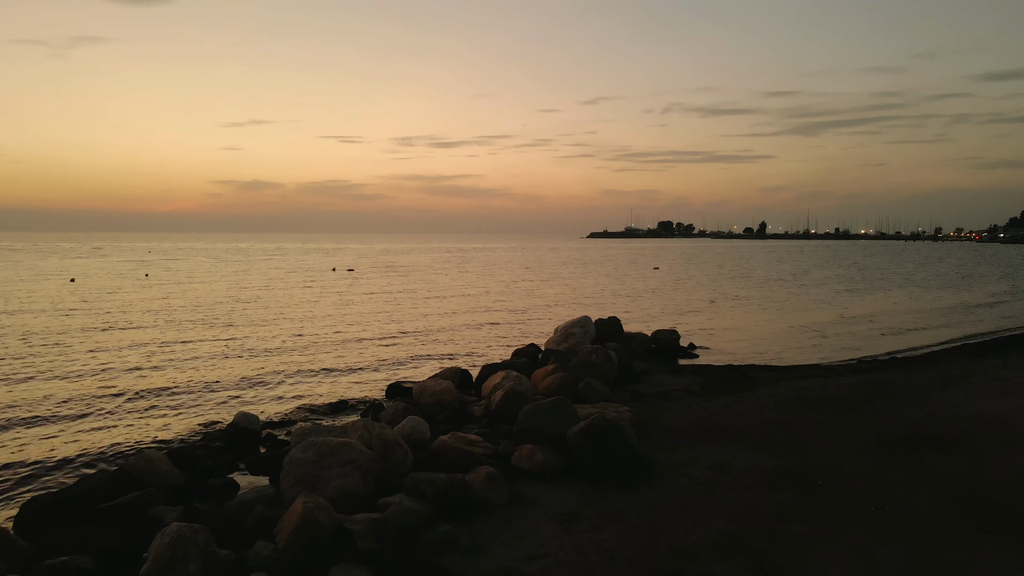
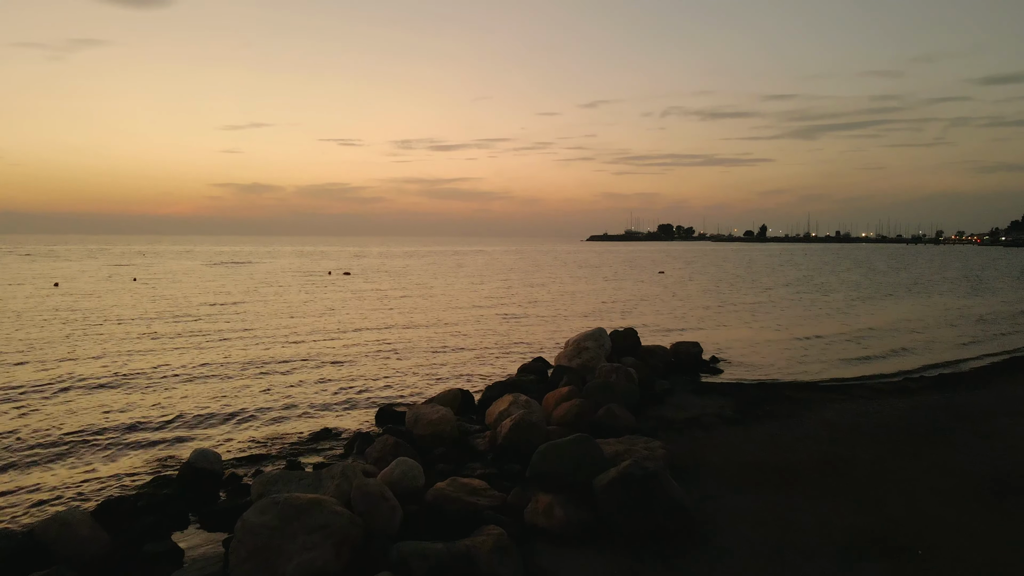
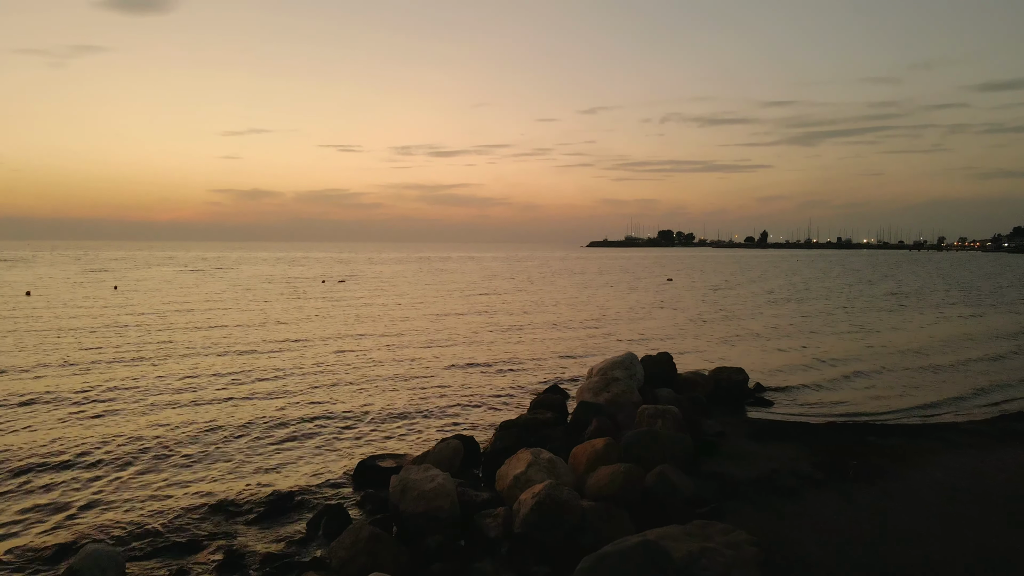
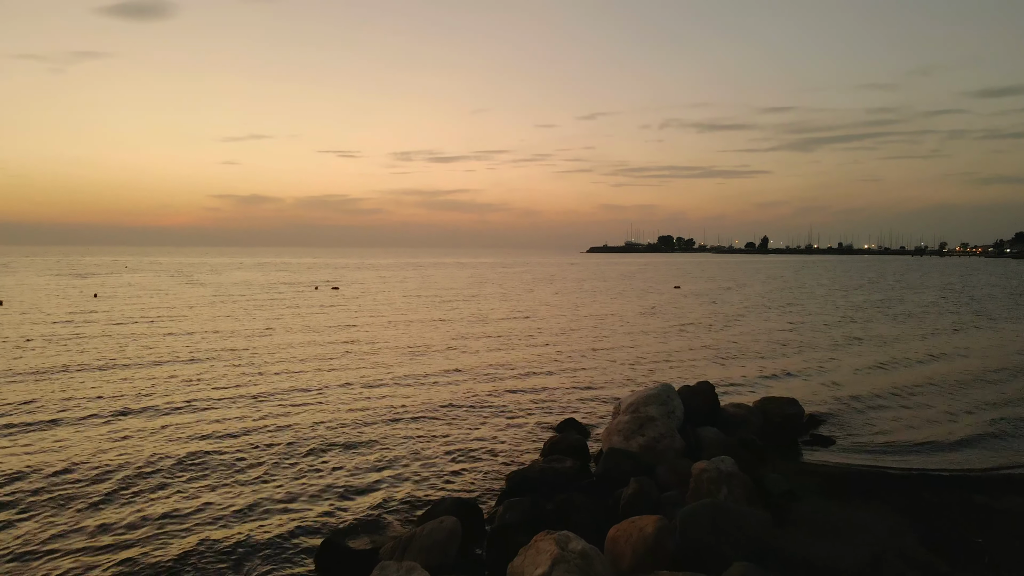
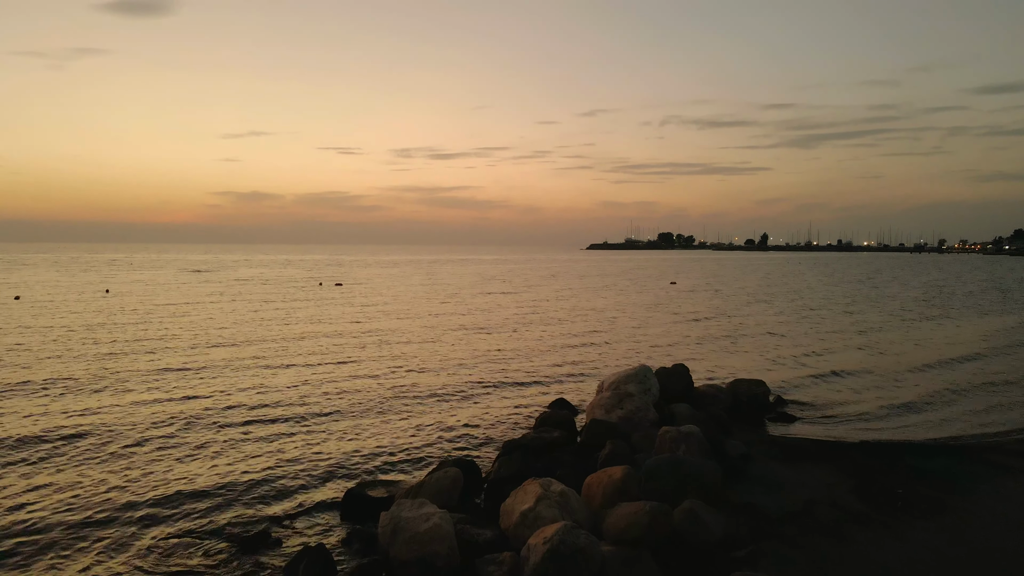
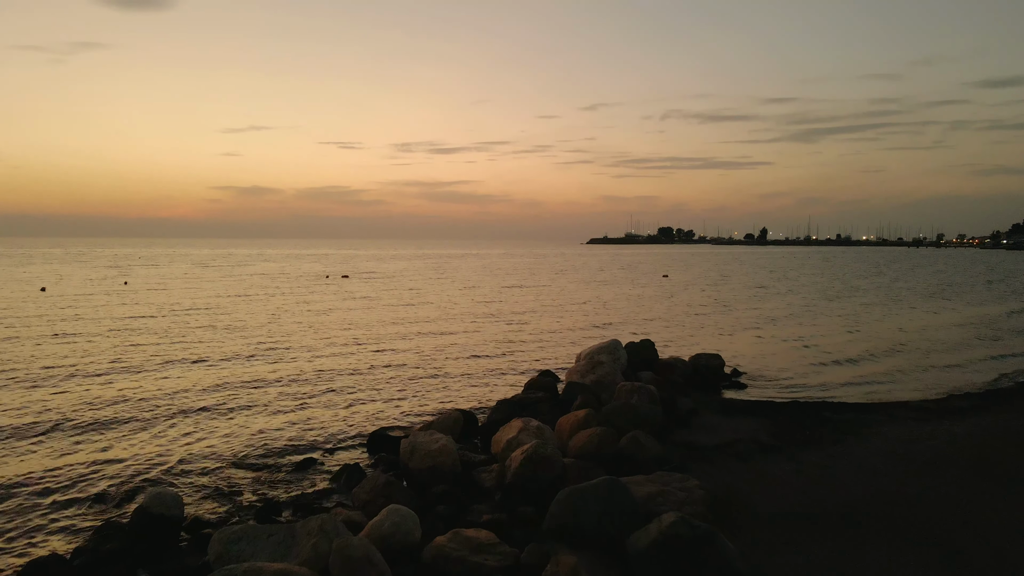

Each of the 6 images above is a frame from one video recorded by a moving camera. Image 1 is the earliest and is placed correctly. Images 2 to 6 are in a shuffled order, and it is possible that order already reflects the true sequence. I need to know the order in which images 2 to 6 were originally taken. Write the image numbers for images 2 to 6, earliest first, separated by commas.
2, 6, 3, 5, 4
